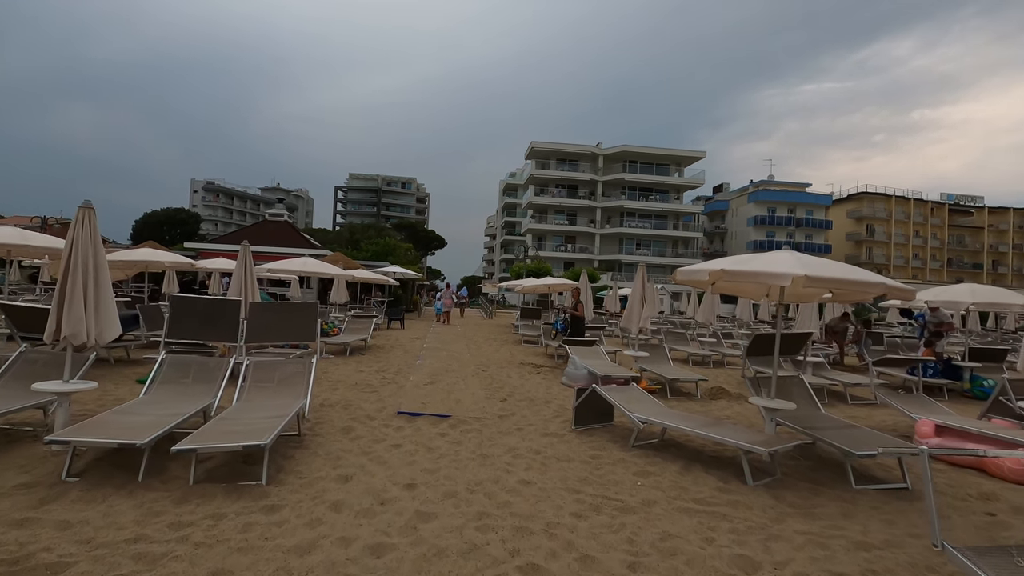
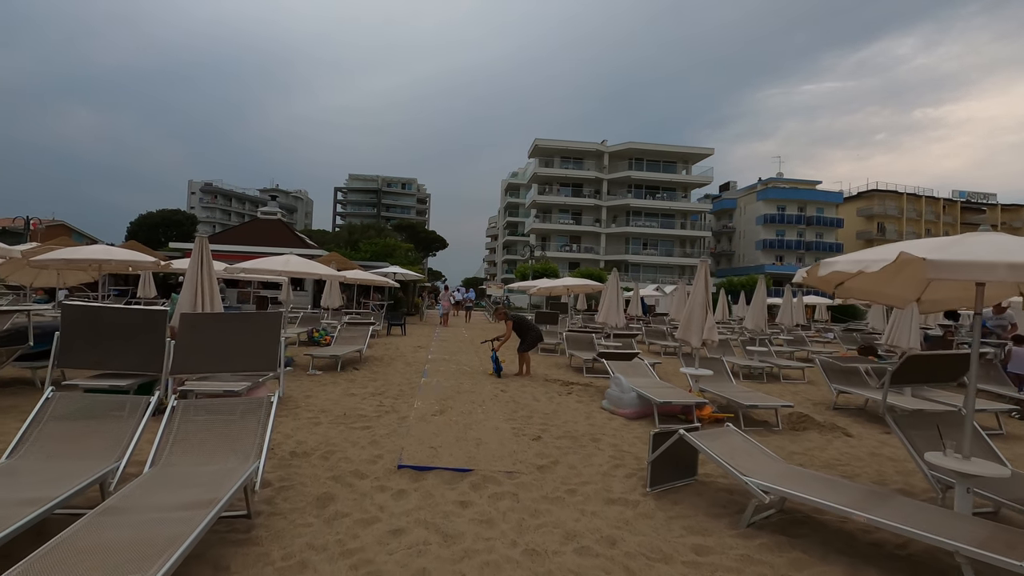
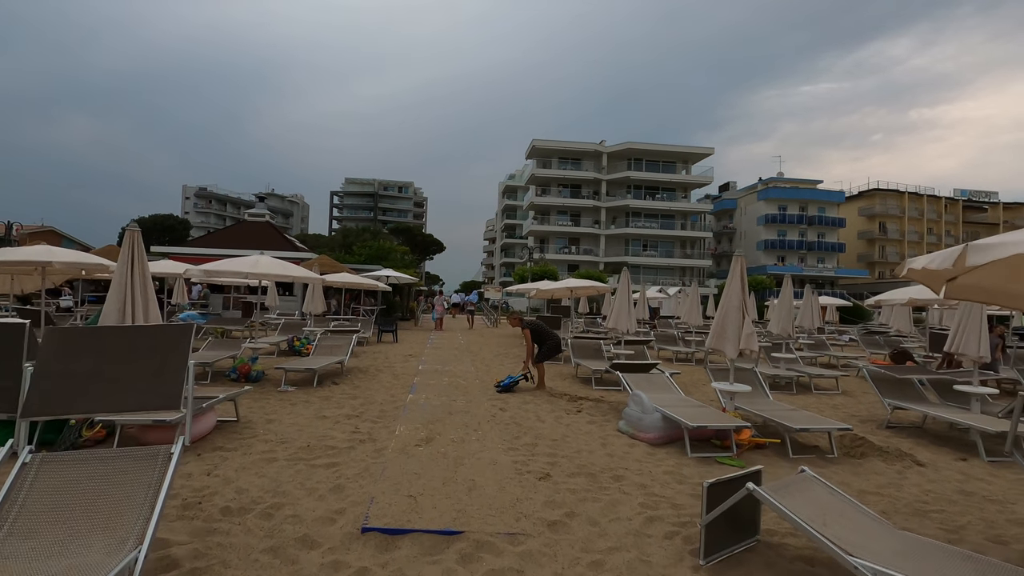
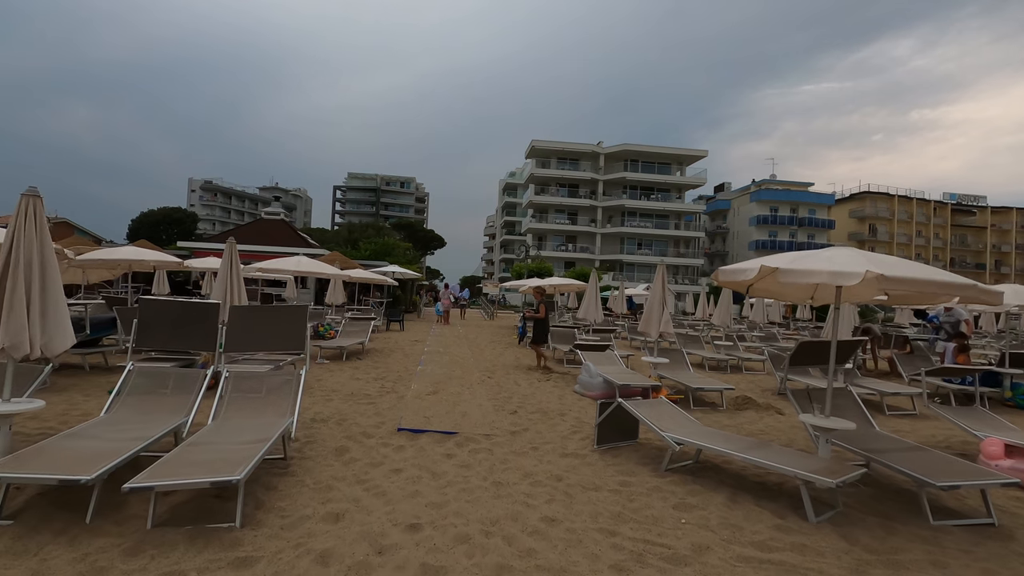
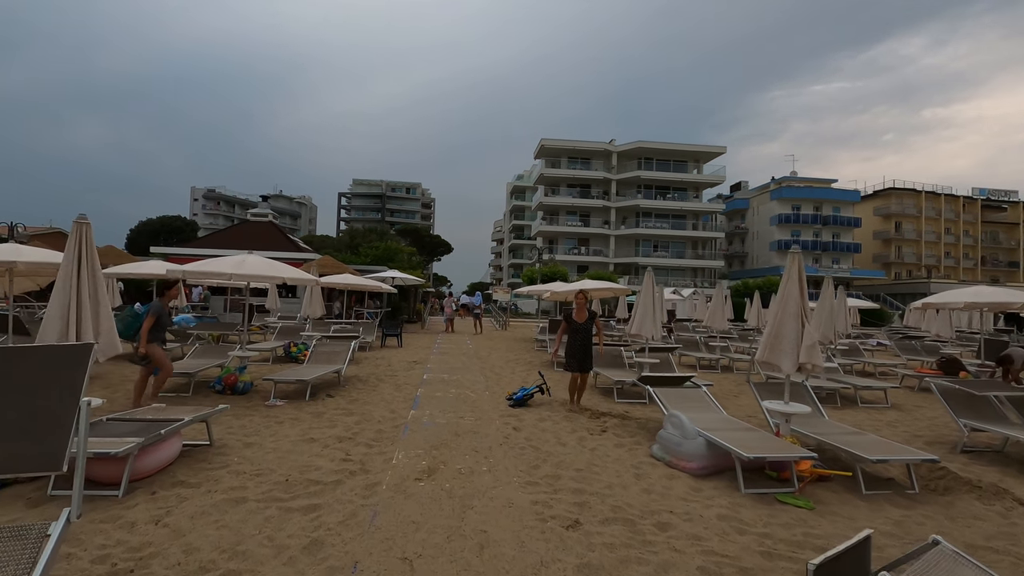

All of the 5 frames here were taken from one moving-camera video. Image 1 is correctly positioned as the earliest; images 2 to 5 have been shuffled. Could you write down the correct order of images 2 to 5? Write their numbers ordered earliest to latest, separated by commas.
4, 2, 3, 5
